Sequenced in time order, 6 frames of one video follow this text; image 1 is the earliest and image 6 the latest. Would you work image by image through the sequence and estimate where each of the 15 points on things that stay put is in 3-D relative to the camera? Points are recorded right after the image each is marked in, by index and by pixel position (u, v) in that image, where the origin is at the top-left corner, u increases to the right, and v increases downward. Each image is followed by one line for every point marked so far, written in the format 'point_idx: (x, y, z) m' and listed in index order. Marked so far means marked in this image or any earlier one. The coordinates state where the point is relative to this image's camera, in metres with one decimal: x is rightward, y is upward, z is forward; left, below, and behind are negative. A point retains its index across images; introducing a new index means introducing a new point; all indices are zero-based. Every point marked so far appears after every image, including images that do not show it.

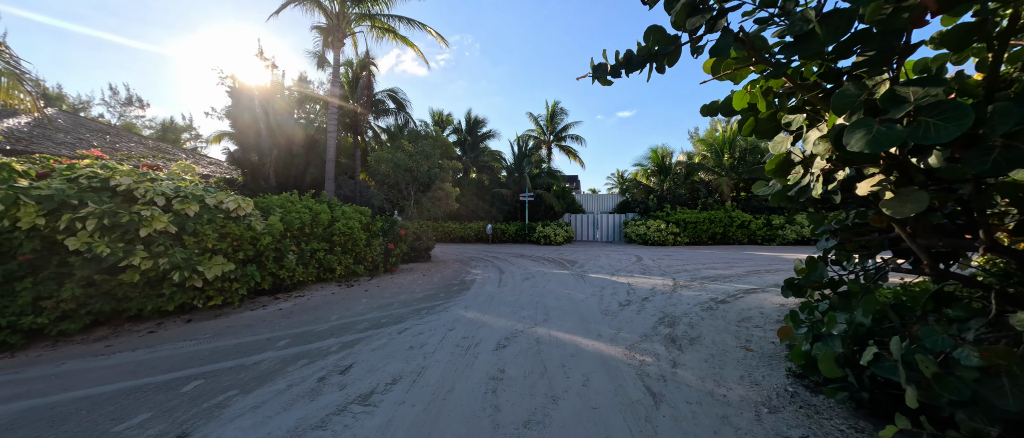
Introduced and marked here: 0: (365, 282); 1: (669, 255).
0: (-3.3, -1.4, +7.1) m
1: (+6.4, -1.5, +12.8) m
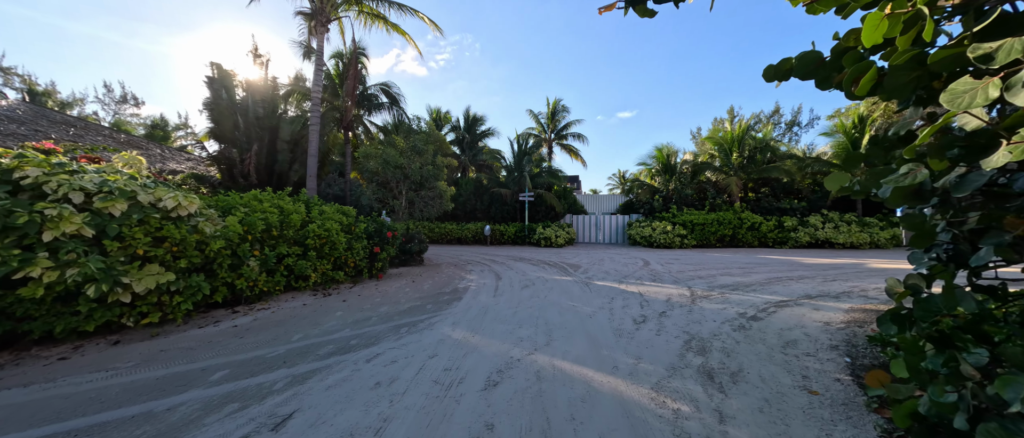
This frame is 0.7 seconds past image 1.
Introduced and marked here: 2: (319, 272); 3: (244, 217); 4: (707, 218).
0: (-3.3, -1.4, +6.3) m
1: (+6.3, -1.5, +12.1) m
2: (-3.6, -1.0, +6.0) m
3: (-4.1, 0.0, +4.9) m
4: (+9.7, 0.0, +15.8) m
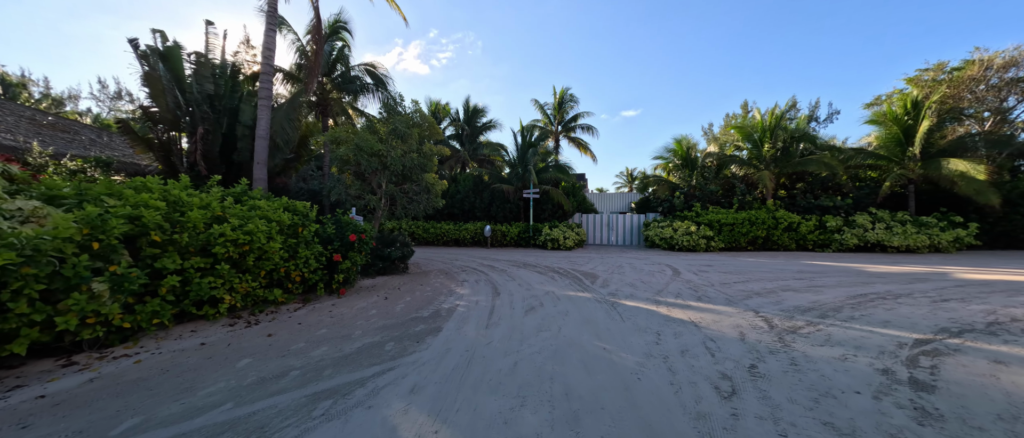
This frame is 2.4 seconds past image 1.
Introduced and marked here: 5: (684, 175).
0: (-3.3, -1.4, +4.6) m
1: (+6.4, -1.5, +10.2) m
2: (-3.6, -1.0, +4.2) m
3: (-4.1, +0.1, +3.2) m
4: (+9.9, +0.1, +13.9) m
5: (+9.1, +2.3, +16.8) m
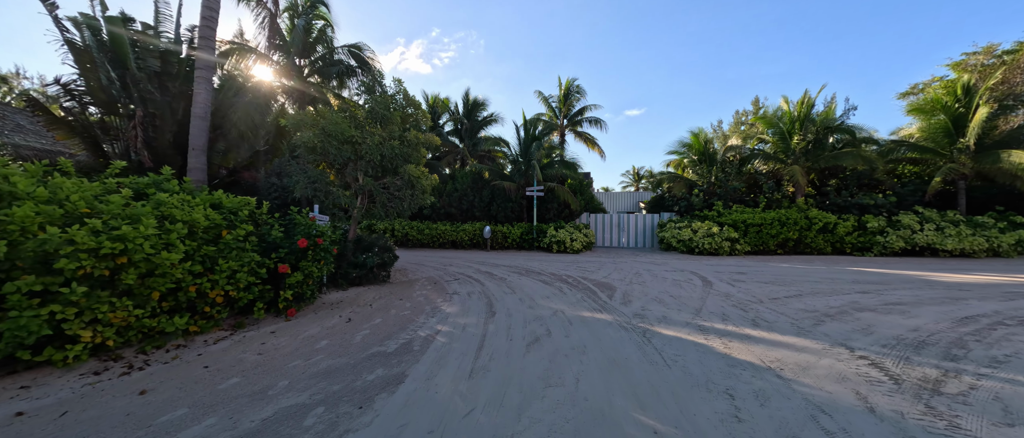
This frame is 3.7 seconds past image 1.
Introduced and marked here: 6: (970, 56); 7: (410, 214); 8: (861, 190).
0: (-3.4, -1.4, +3.3) m
1: (+6.4, -1.5, +8.8) m
2: (-3.7, -1.0, +2.9) m
3: (-4.2, +0.1, +1.9) m
4: (+9.9, +0.1, +12.4) m
5: (+9.2, +2.3, +15.4) m
6: (+21.2, +7.5, +14.7) m
7: (-2.4, +0.1, +7.6) m
8: (+14.8, +1.2, +13.5) m
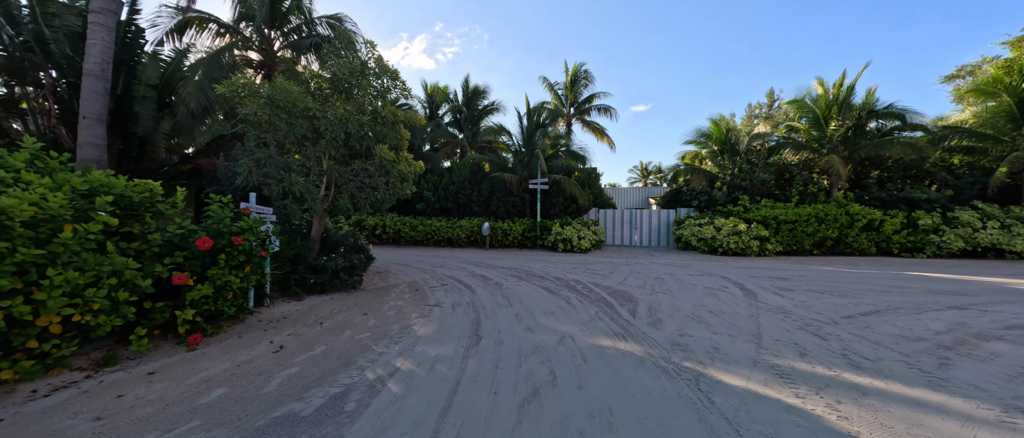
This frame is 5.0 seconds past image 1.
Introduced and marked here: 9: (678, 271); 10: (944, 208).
0: (-3.5, -1.3, +2.0) m
1: (+6.4, -1.4, +7.4) m
2: (-3.8, -0.9, +1.7) m
3: (-4.3, +0.1, +0.6) m
4: (+10.0, +0.2, +11.0) m
5: (+9.3, +2.5, +13.9) m
6: (+21.3, +7.7, +13.0) m
7: (-2.5, +0.2, +6.3) m
8: (+14.8, +1.3, +11.9) m
9: (+4.4, -1.4, +8.4) m
10: (+15.2, +0.4, +11.2) m
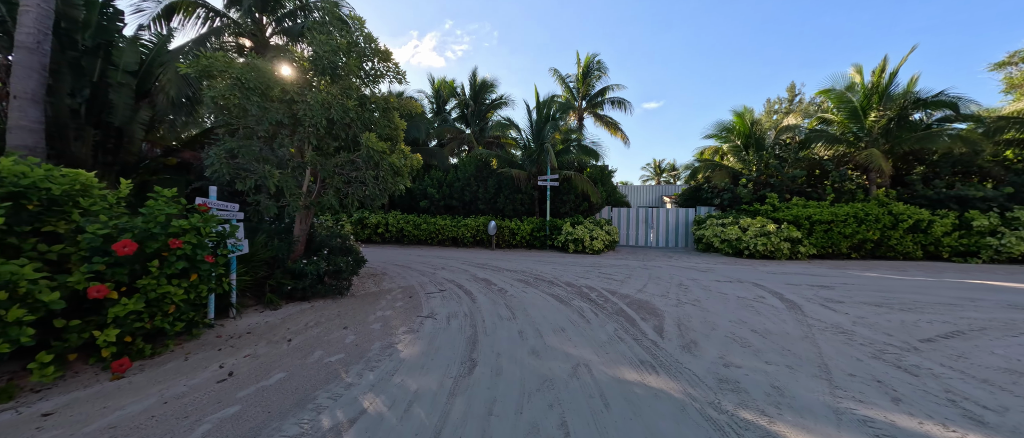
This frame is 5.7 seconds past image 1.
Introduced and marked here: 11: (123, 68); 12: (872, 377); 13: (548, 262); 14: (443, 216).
0: (-3.5, -1.3, +1.4) m
1: (+6.5, -1.4, +6.5) m
2: (-3.8, -0.9, +1.1) m
3: (-4.4, +0.1, 0.0) m
4: (+10.2, +0.2, +10.0) m
5: (+9.6, +2.5, +12.9) m
6: (+21.6, +7.6, +11.6) m
7: (-2.4, +0.3, +5.7) m
8: (+15.1, +1.3, +10.8) m
9: (+4.5, -1.3, +7.6) m
10: (+15.4, +0.4, +10.0) m
11: (-7.5, +2.9, +6.1) m
12: (+3.2, -1.4, +2.9) m
13: (+1.1, -1.3, +9.3) m
14: (-3.0, +0.2, +14.0) m
